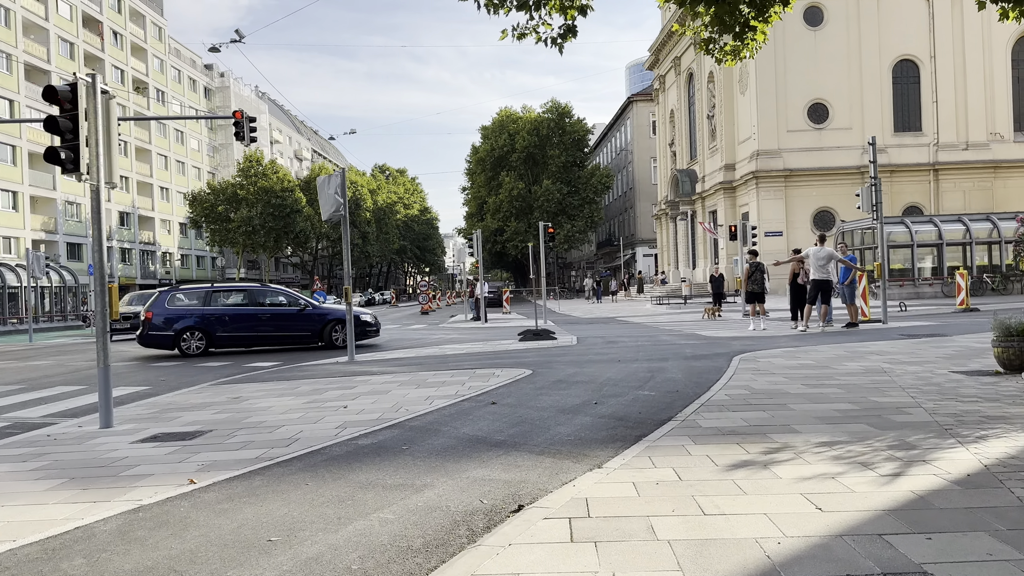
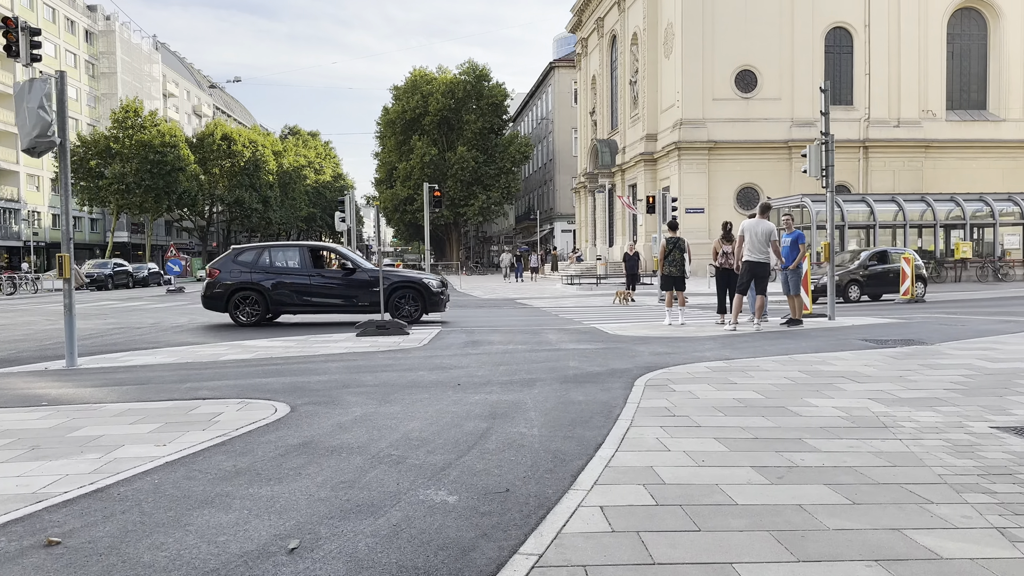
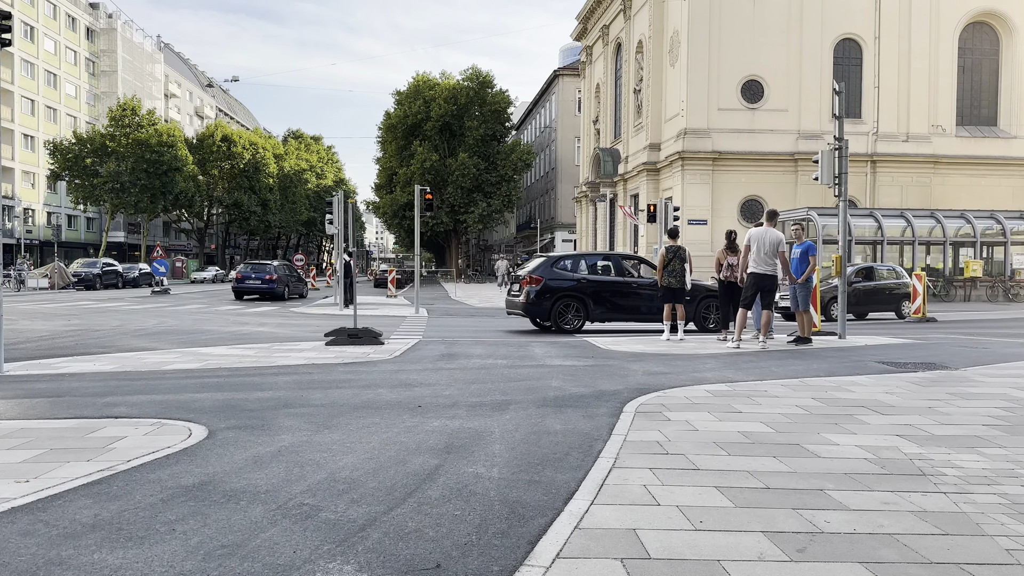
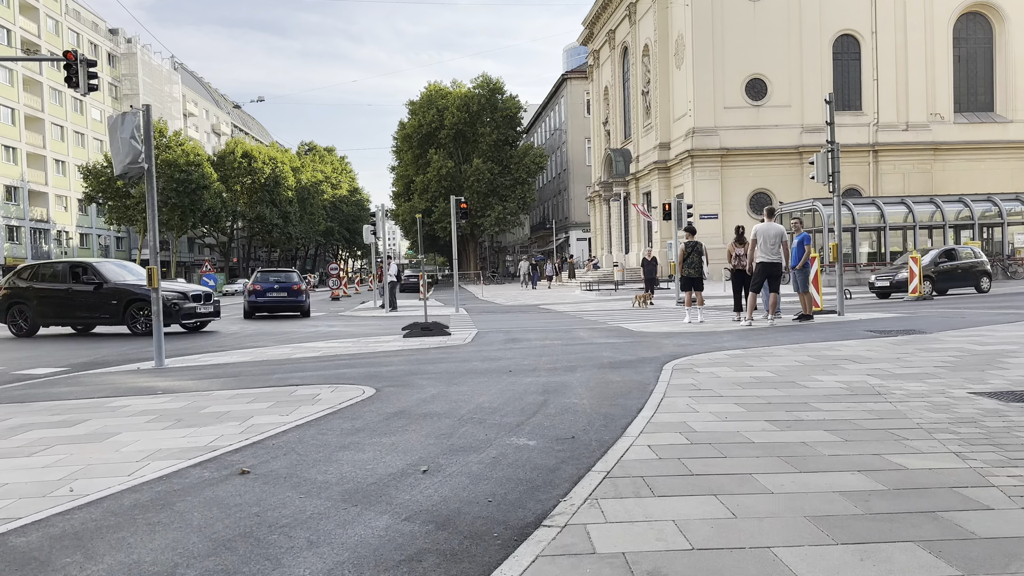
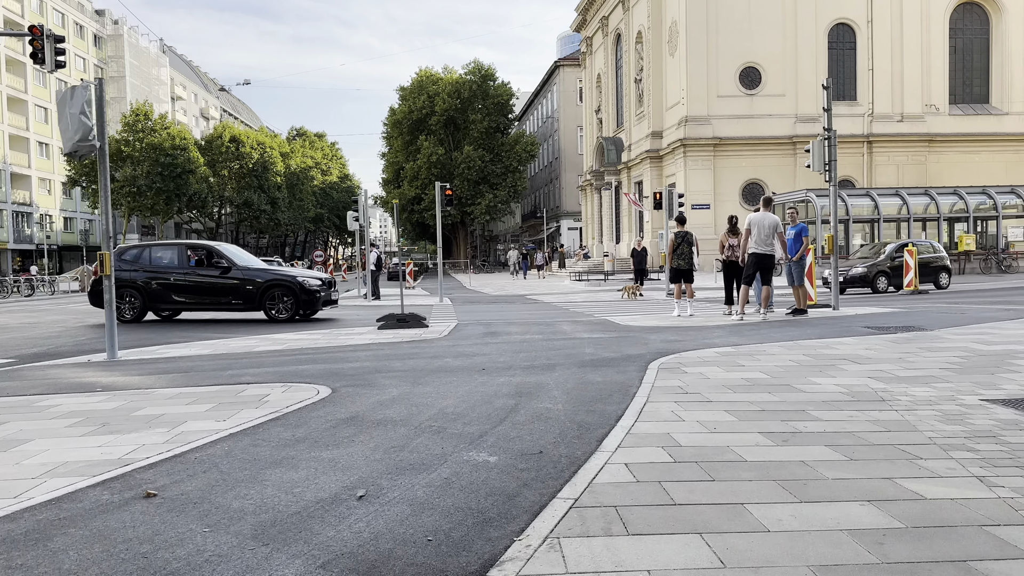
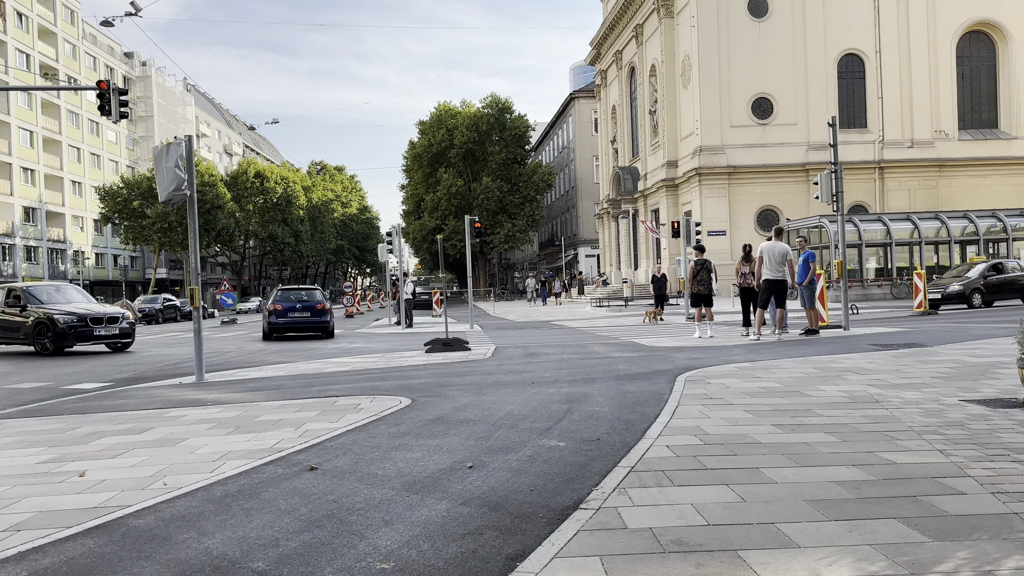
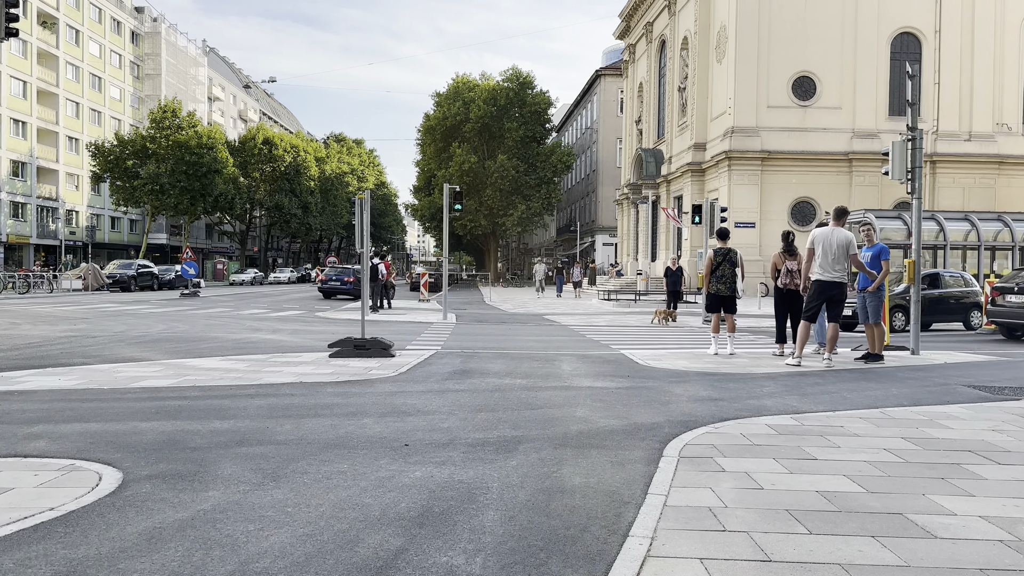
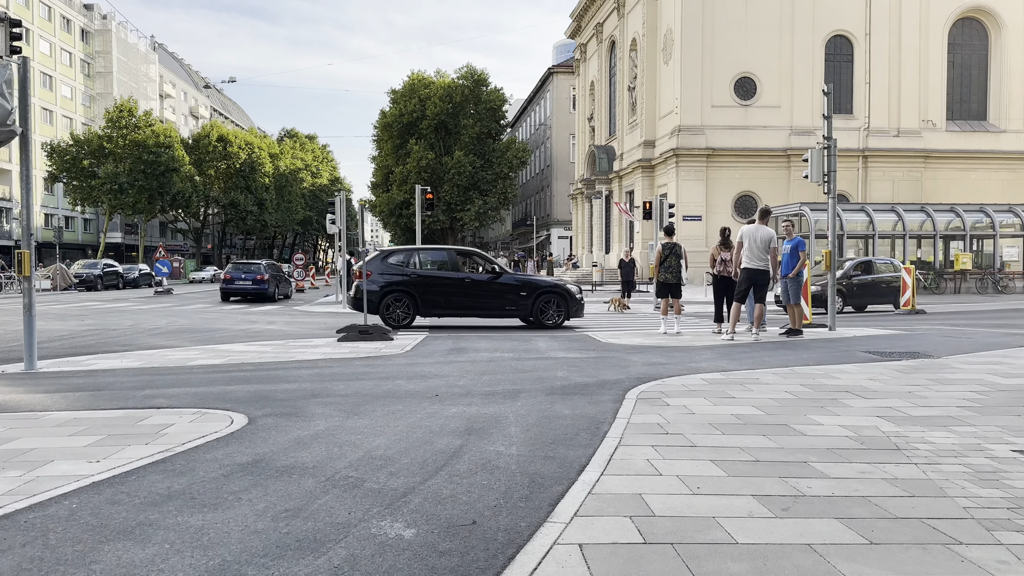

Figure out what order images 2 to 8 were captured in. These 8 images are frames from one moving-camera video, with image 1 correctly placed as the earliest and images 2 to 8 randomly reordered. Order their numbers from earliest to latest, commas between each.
6, 4, 5, 2, 8, 3, 7
